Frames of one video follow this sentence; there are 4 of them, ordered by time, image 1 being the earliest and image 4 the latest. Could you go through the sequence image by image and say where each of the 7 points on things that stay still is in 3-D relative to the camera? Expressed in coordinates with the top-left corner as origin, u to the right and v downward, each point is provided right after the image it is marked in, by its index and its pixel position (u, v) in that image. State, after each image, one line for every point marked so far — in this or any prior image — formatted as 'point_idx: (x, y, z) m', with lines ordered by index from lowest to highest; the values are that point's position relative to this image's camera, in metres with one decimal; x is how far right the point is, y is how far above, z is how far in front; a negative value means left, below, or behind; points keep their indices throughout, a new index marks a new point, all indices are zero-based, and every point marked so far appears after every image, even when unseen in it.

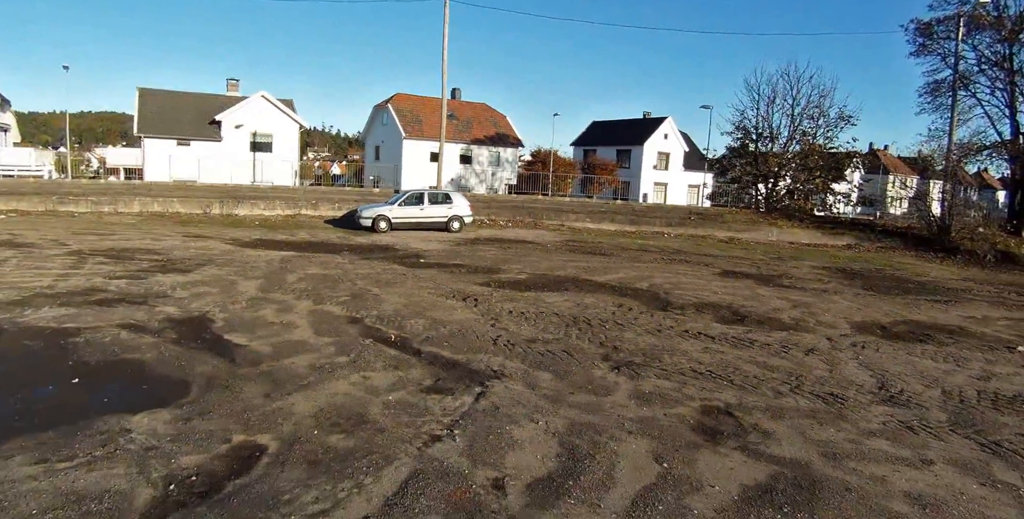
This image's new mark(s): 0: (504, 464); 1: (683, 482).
0: (-0.1, -1.5, +5.0) m
1: (+1.3, -1.6, +5.0) m
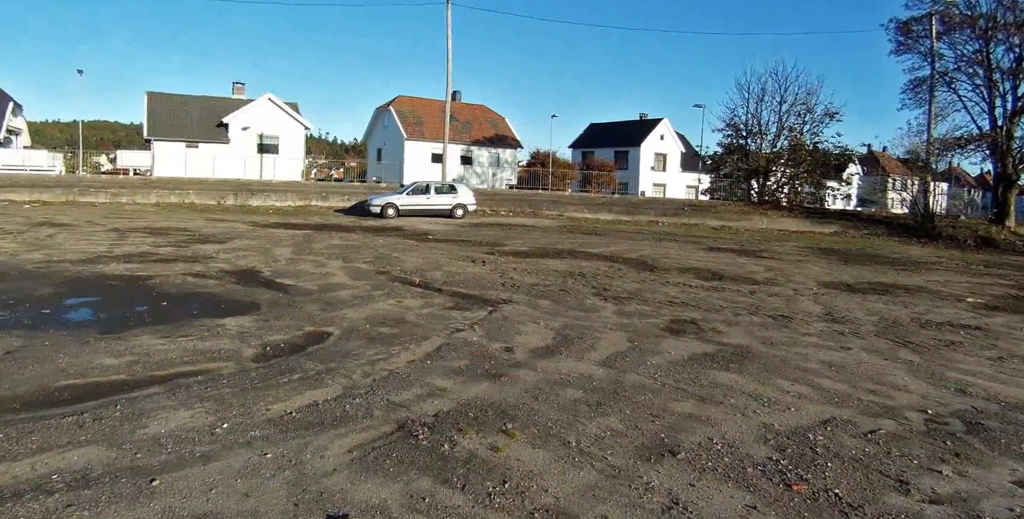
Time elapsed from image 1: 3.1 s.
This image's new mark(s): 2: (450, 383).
0: (0.0, -0.8, +6.6) m
1: (+1.3, -0.9, +6.6) m
2: (-0.5, -1.0, +5.2) m
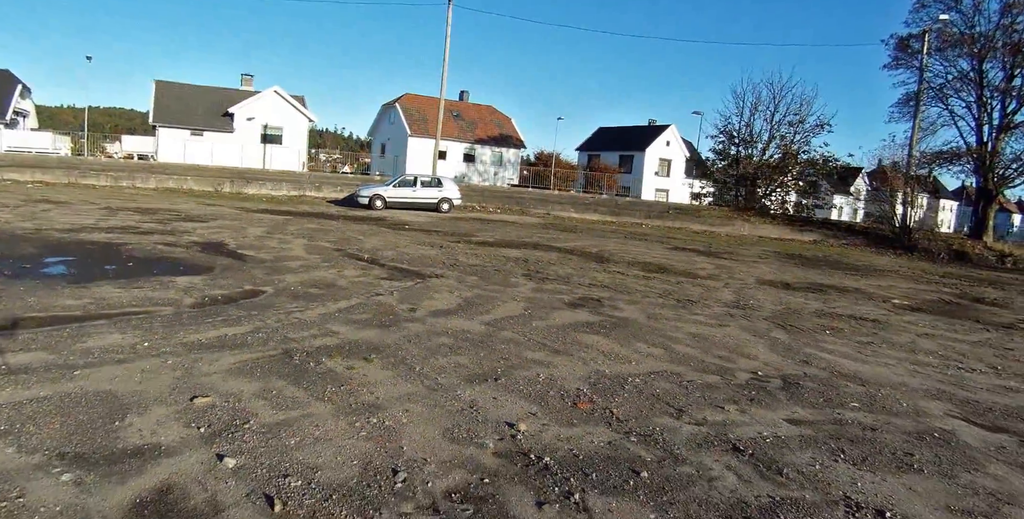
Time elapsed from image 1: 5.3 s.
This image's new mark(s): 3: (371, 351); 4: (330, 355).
0: (-1.0, -0.5, +7.7) m
1: (+0.3, -0.6, +7.6) m
2: (-1.6, -0.6, +6.2) m
3: (-1.2, -0.7, +5.4) m
4: (-1.4, -0.7, +5.3) m
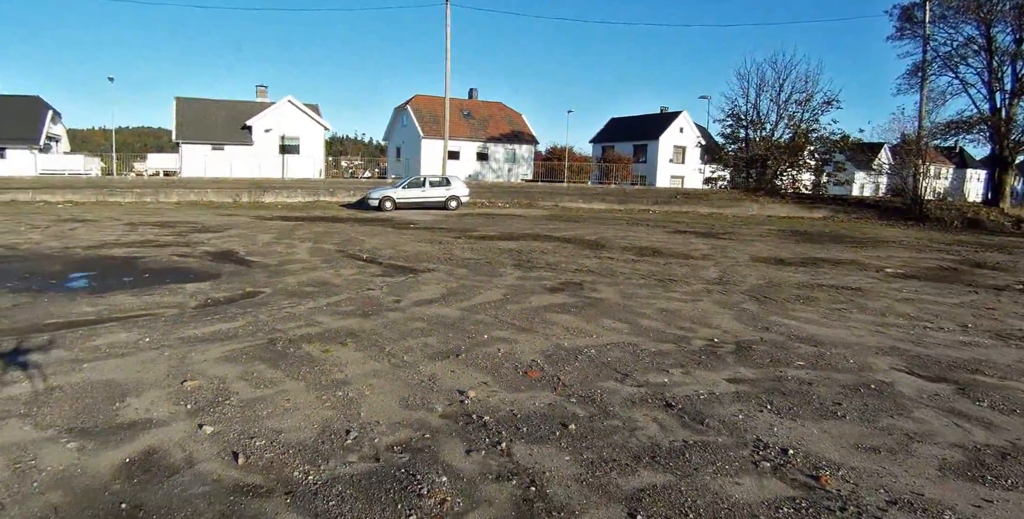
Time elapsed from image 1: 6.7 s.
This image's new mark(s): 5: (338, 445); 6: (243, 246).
0: (-1.3, -0.4, +8.2) m
1: (0.0, -0.5, +8.1) m
2: (-1.9, -0.6, +6.8) m
3: (-1.5, -0.7, +6.0) m
4: (-1.8, -0.7, +5.9) m
5: (-1.0, -1.1, +3.8) m
6: (-5.4, +0.3, +13.4) m
